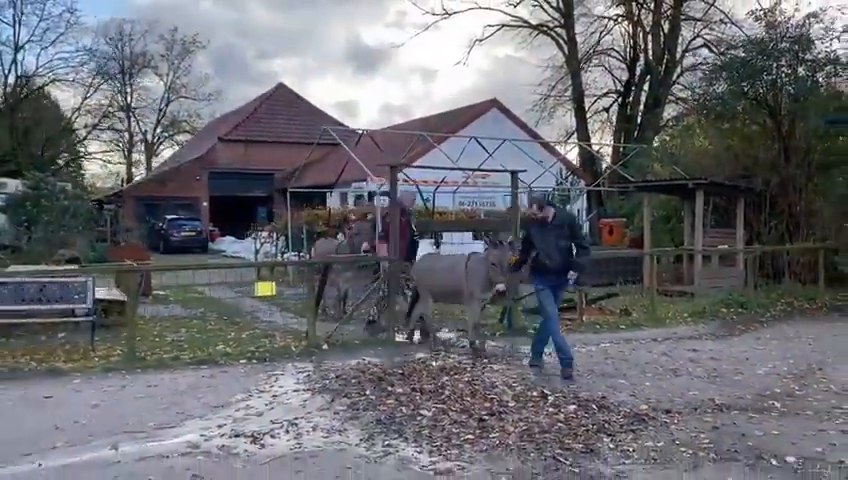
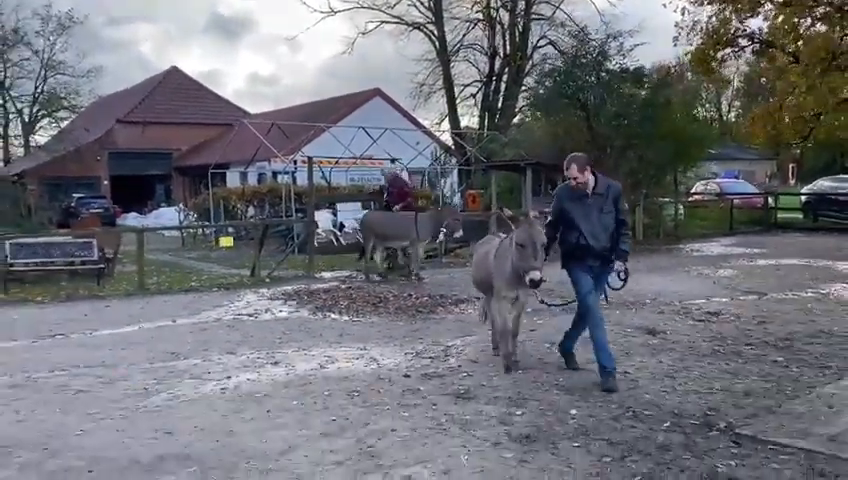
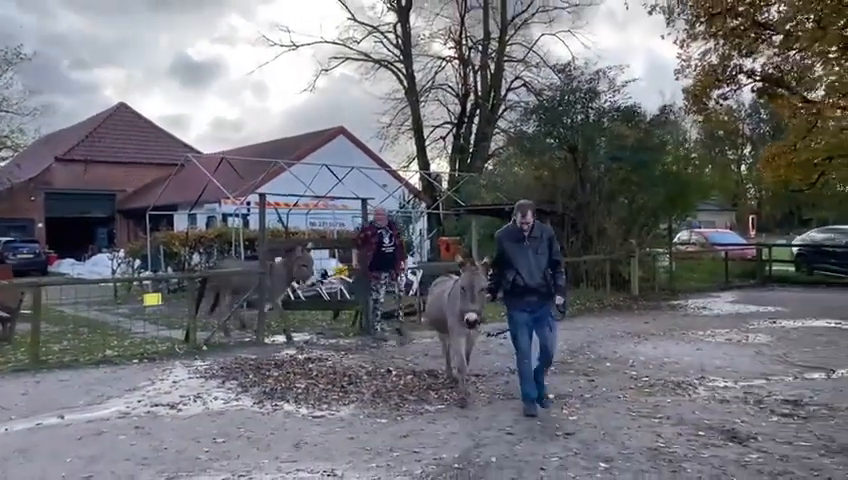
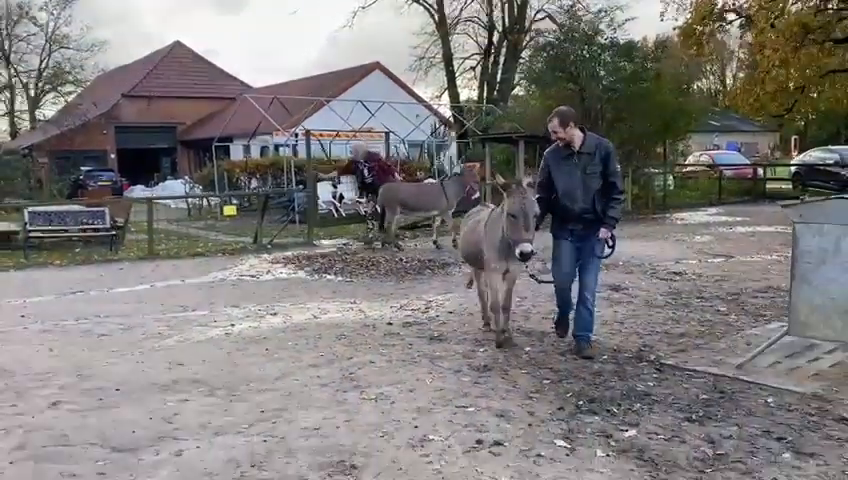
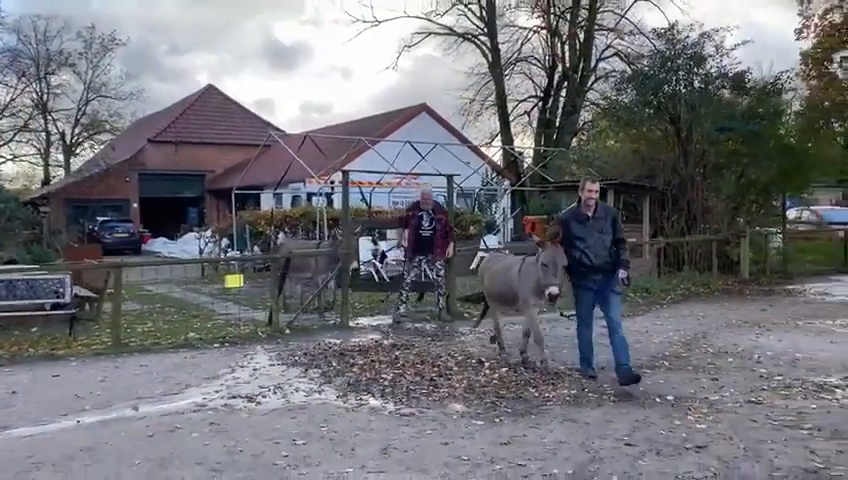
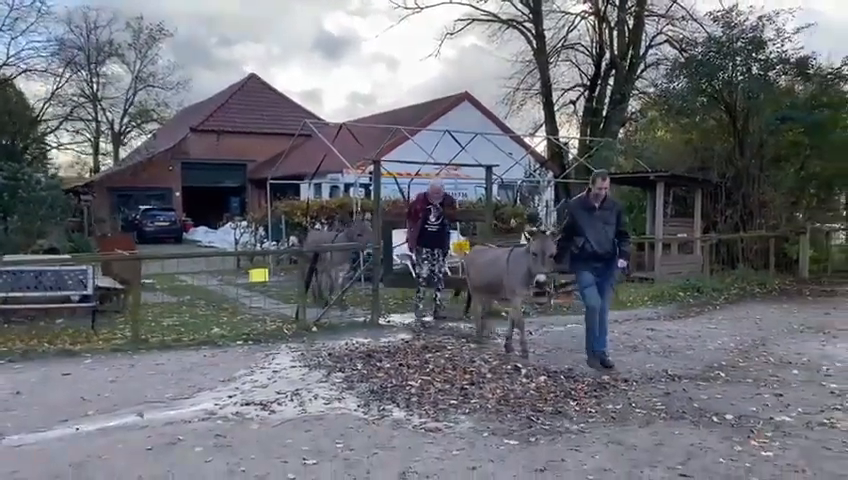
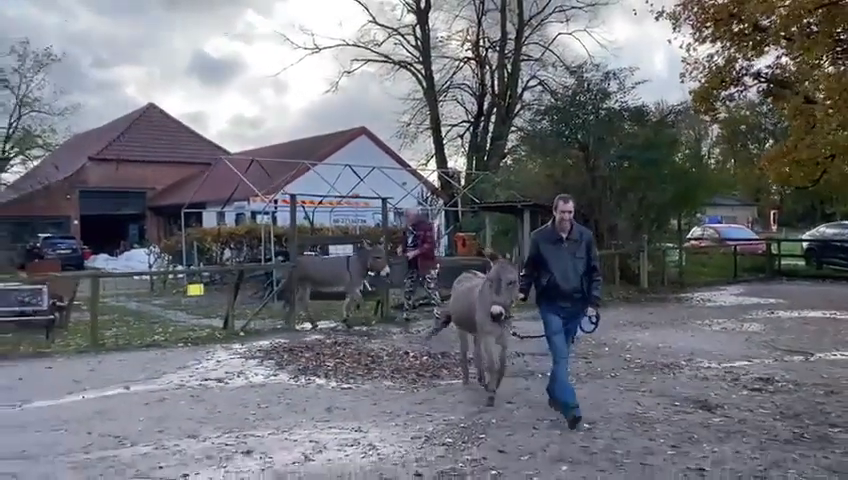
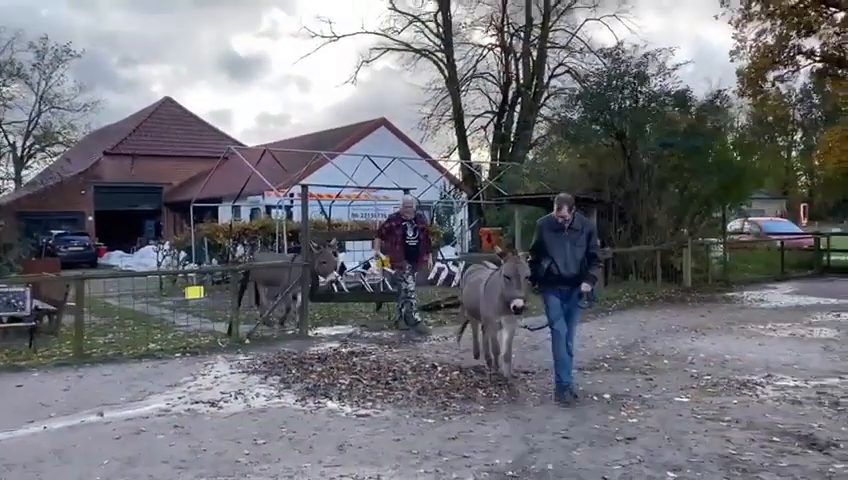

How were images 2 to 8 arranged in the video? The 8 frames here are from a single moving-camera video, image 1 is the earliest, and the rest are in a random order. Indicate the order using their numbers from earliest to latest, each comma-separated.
6, 5, 8, 3, 7, 2, 4
